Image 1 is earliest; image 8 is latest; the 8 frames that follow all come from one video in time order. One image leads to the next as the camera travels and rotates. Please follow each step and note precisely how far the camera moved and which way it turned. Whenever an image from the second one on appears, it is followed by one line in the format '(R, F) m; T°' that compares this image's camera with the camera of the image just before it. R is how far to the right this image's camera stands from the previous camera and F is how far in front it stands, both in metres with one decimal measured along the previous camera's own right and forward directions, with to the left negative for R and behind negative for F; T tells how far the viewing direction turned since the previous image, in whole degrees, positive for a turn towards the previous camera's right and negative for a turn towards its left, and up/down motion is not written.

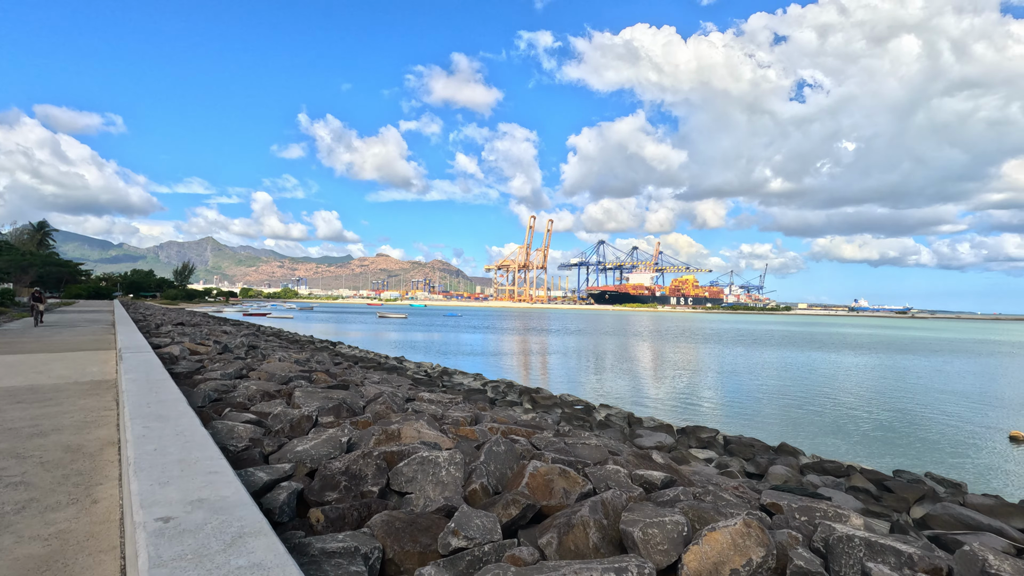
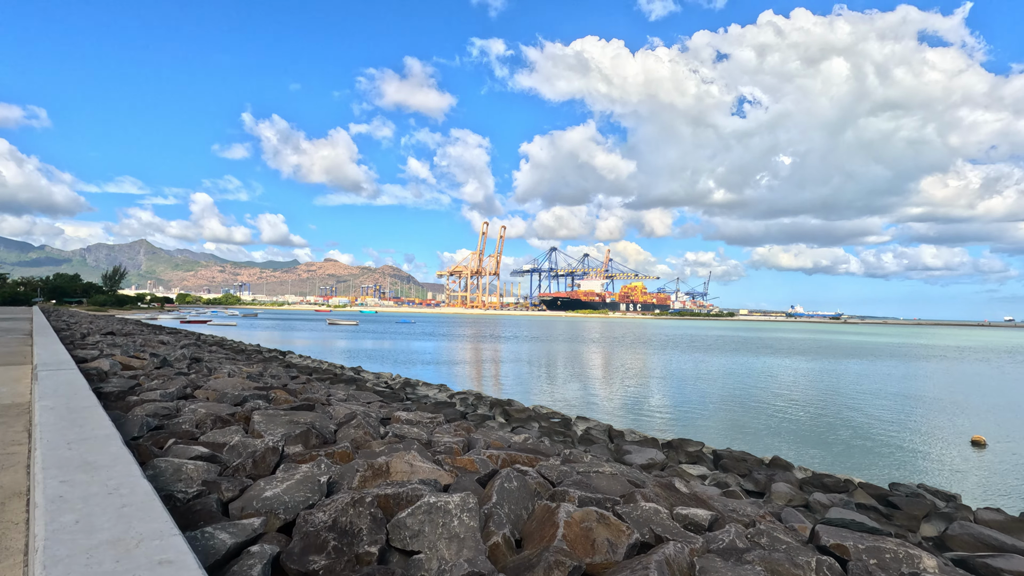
(-0.4, +0.6) m; +5°
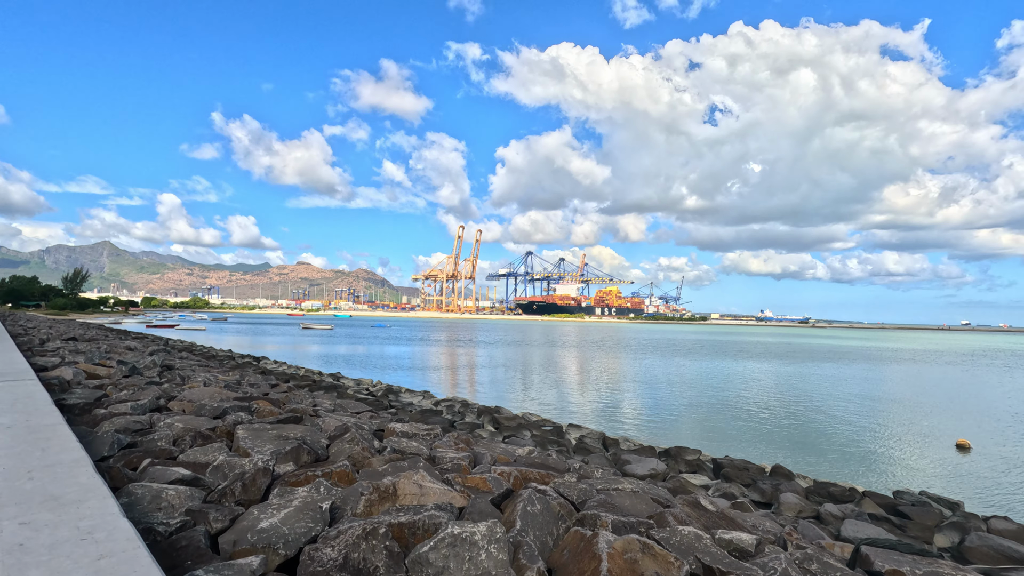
(-0.3, +0.3) m; +3°
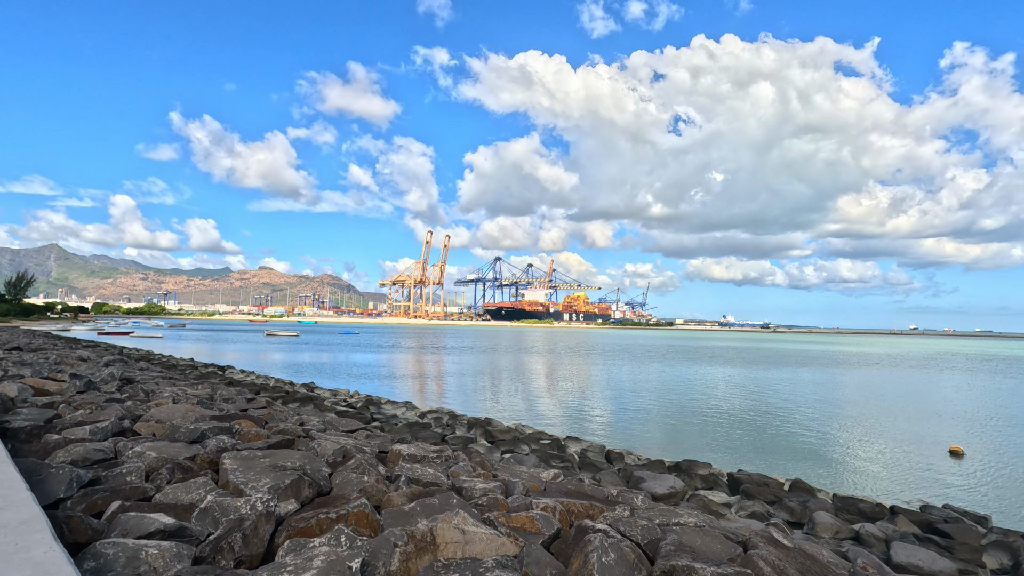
(-0.5, +0.6) m; +3°
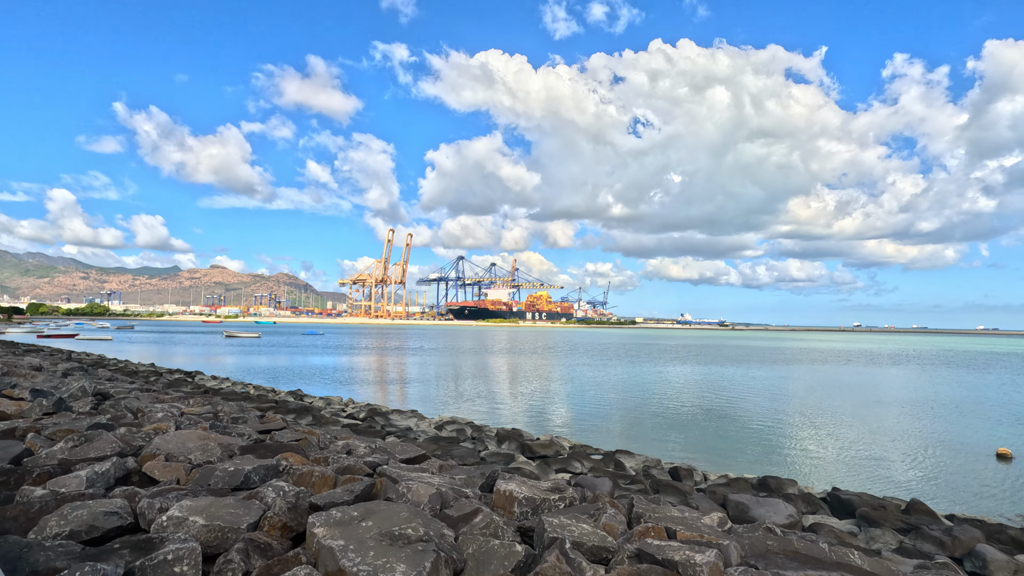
(-1.3, +1.2) m; +4°
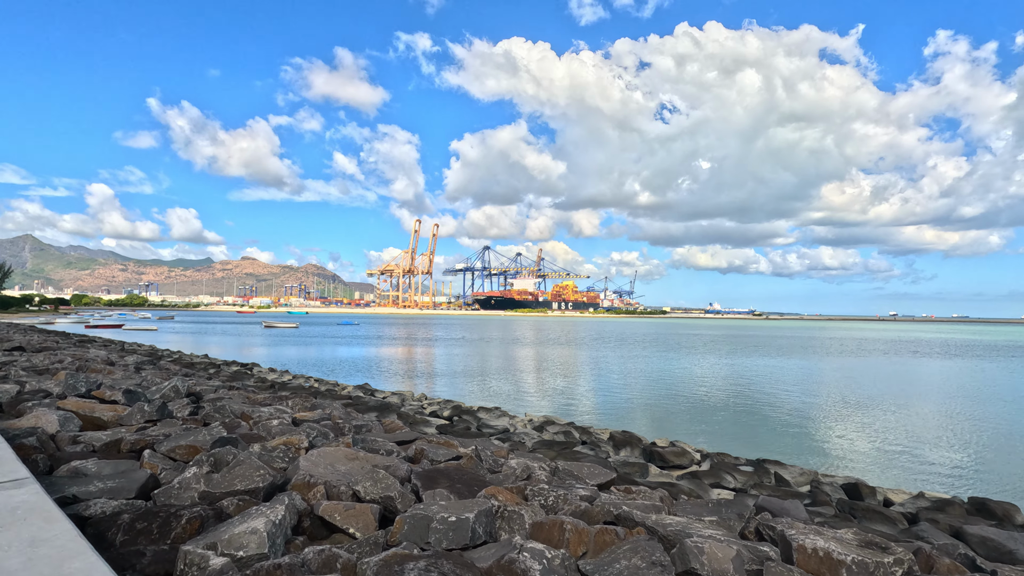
(-1.5, +1.1) m; -3°
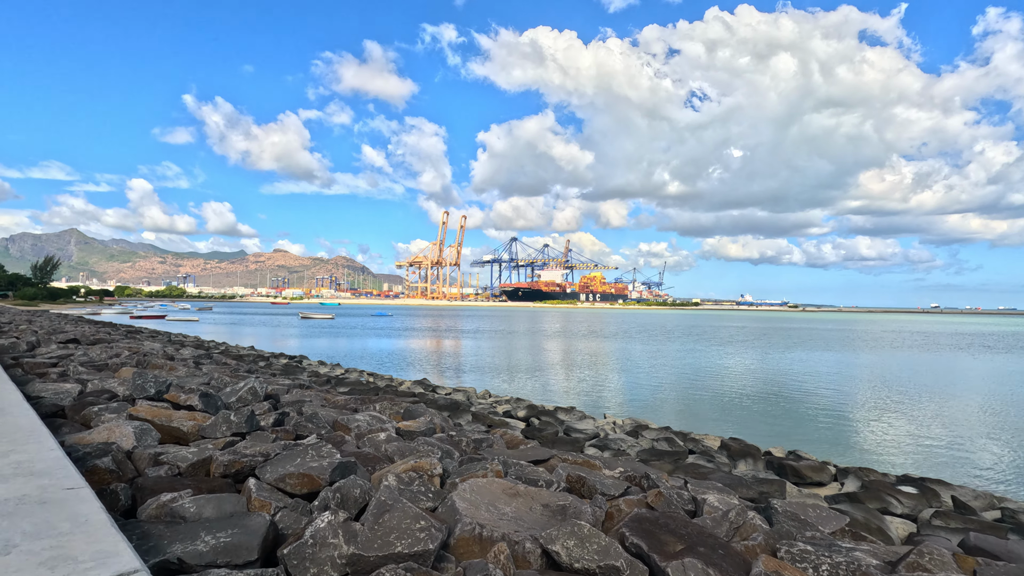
(-1.0, +1.0) m; -3°
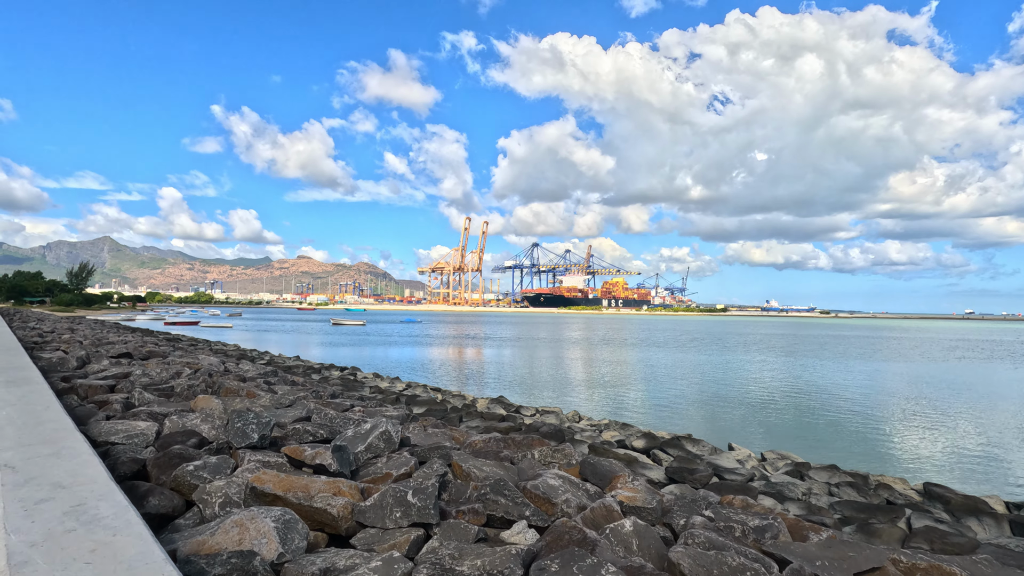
(-1.5, +1.4) m; -2°
